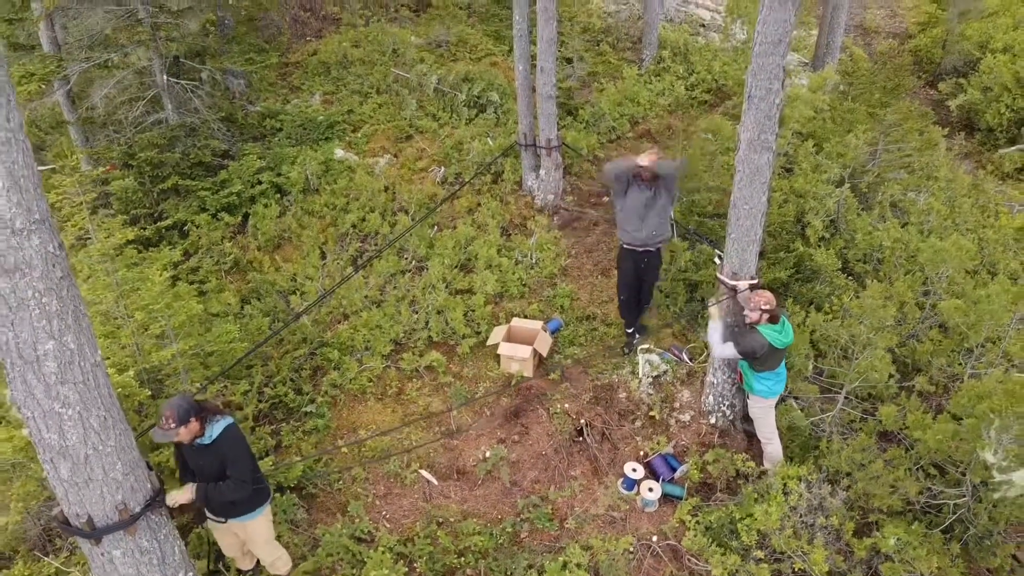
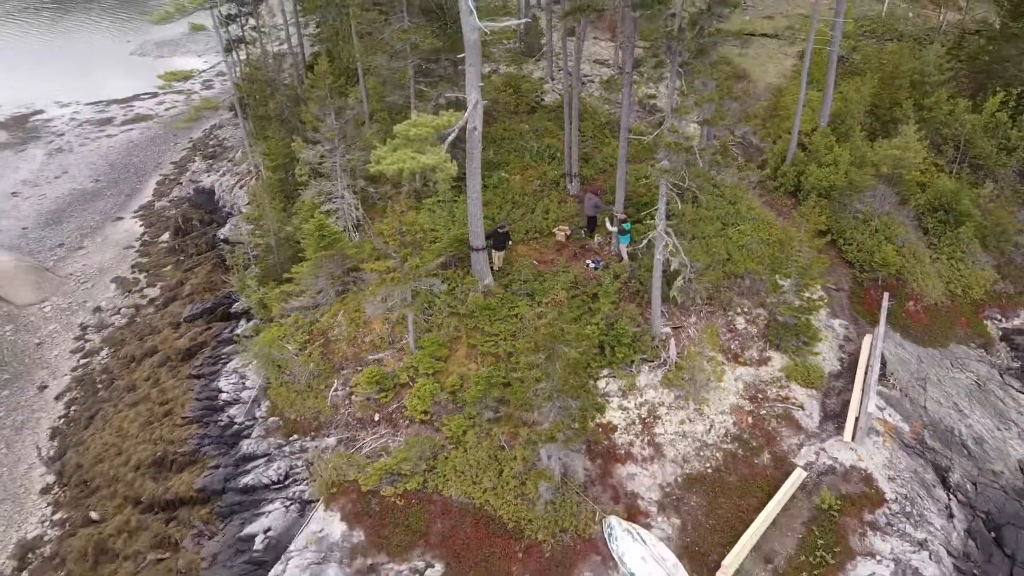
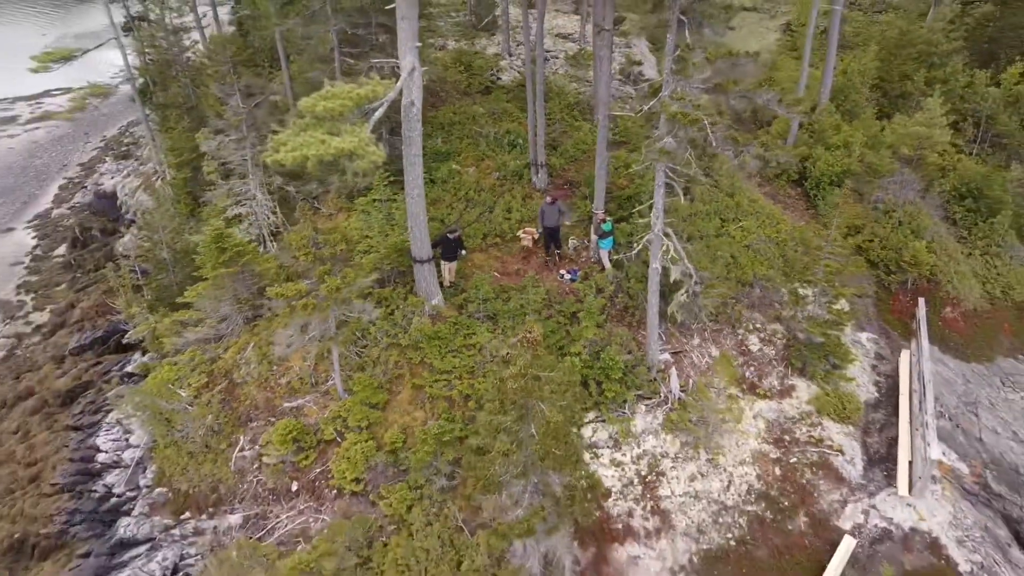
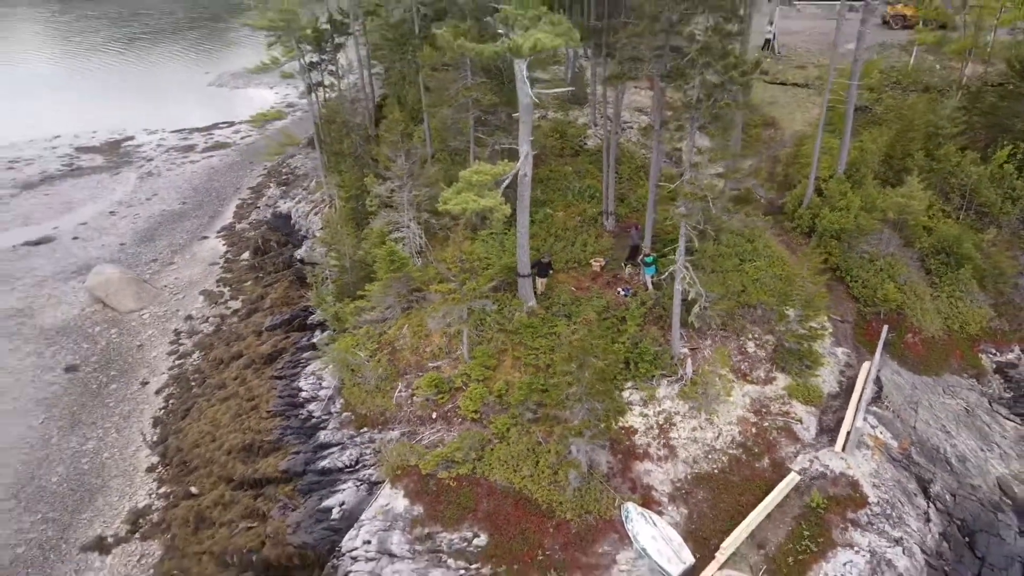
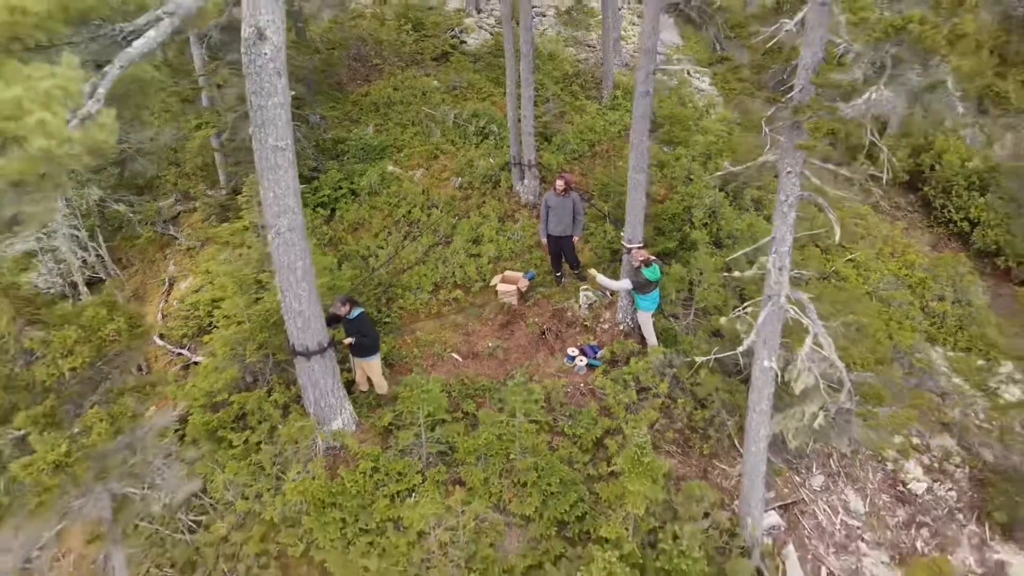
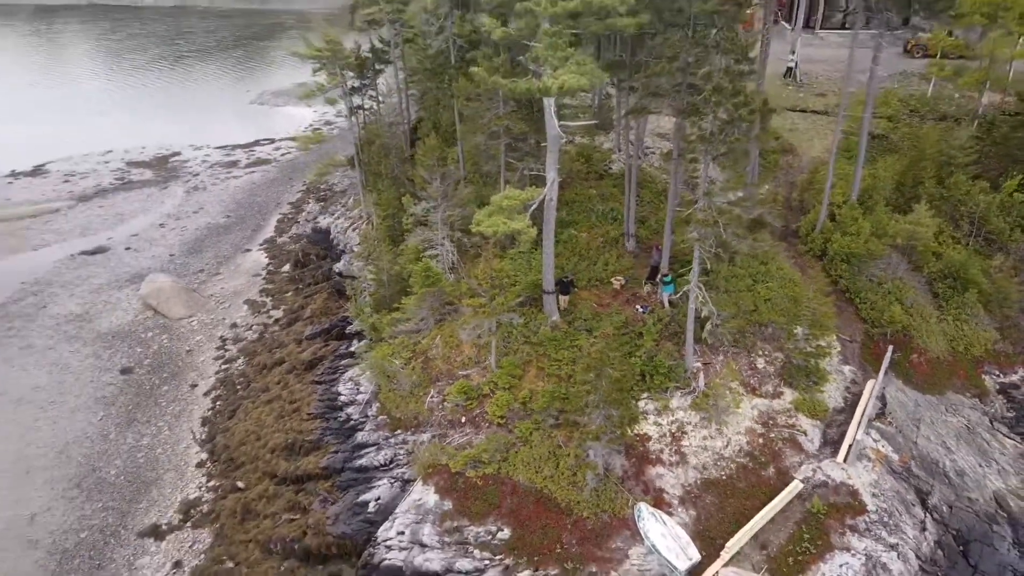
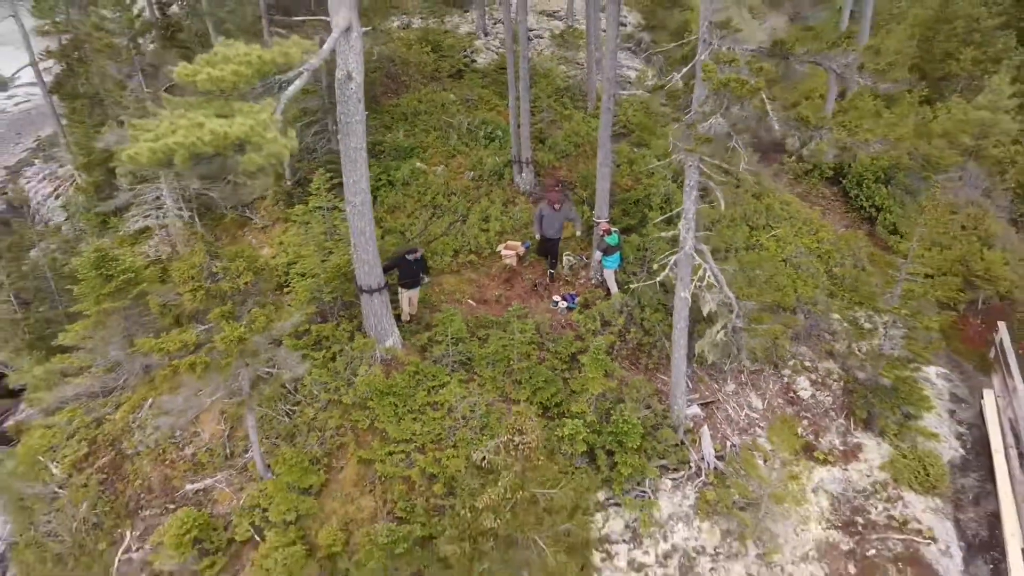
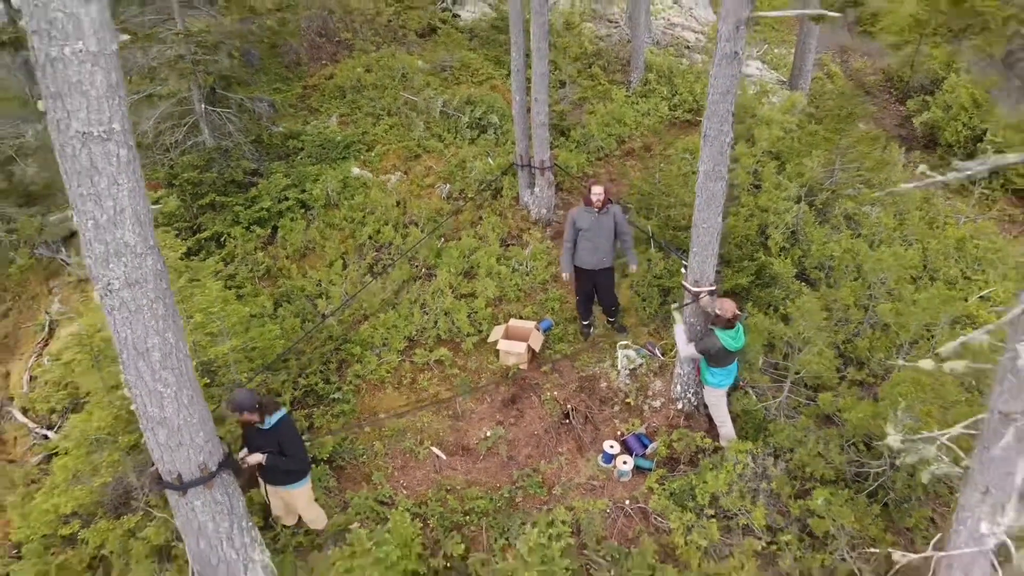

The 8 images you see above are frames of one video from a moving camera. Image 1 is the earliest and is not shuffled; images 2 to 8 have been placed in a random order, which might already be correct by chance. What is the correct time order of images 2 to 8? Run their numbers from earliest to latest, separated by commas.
8, 5, 7, 3, 2, 4, 6
